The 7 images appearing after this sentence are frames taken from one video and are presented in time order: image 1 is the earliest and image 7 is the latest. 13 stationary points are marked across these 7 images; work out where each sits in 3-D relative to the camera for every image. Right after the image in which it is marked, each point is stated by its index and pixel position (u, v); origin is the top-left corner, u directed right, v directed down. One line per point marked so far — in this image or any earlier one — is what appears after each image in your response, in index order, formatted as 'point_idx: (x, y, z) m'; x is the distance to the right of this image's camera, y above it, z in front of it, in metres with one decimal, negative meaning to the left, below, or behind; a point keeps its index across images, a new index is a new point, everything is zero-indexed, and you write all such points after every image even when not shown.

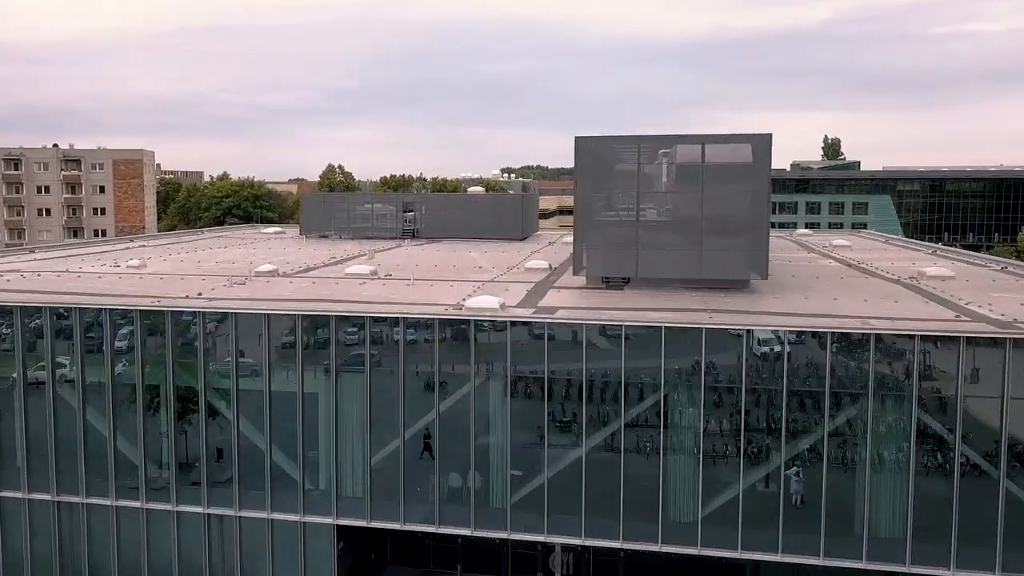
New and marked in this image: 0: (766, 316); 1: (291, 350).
0: (+3.8, -0.4, +16.0) m
1: (-3.5, -1.0, +16.8) m
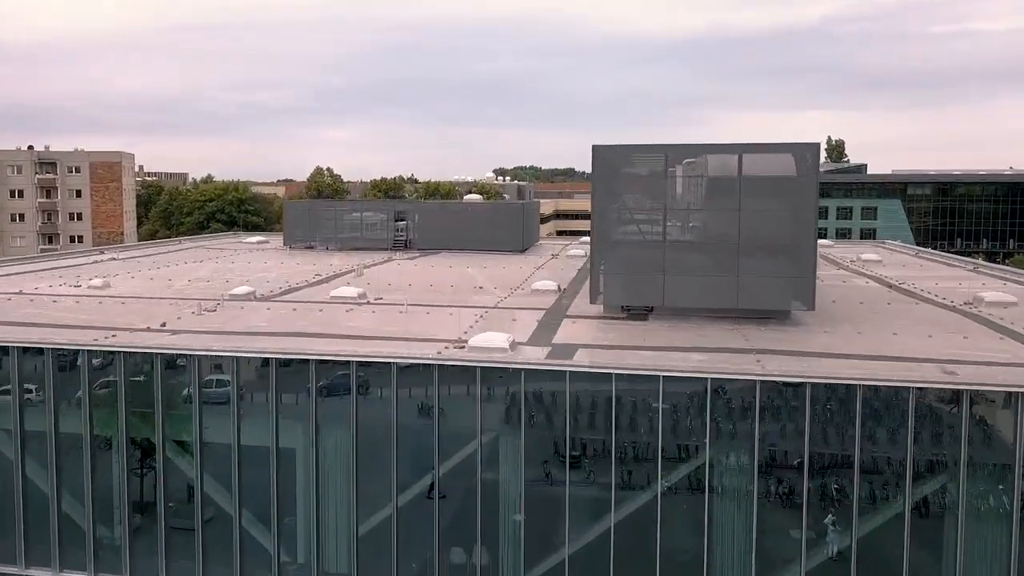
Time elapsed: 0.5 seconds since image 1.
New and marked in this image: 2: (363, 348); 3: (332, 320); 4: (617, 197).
0: (+4.0, -0.9, +13.5) m
1: (-3.3, -1.5, +14.3) m
2: (-2.1, -0.8, +14.7) m
3: (-3.0, -0.5, +17.9) m
4: (+1.7, +1.5, +17.2) m
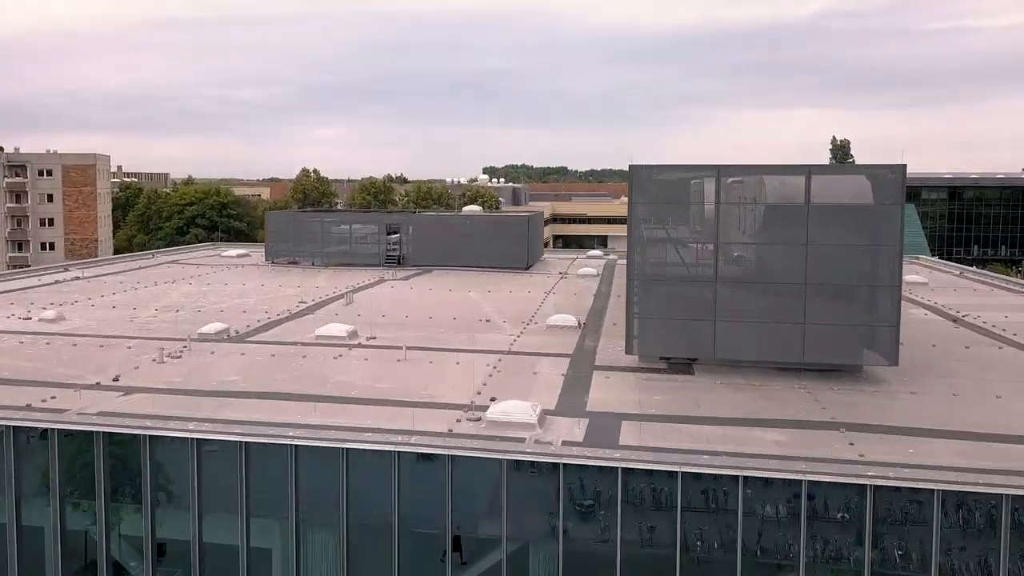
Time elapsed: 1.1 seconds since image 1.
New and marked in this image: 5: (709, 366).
0: (+4.3, -1.6, +10.8) m
1: (-3.0, -2.2, +11.5) m
2: (-1.8, -1.5, +11.9) m
3: (-2.8, -1.2, +15.0) m
4: (+2.0, +0.8, +14.4) m
5: (+2.7, -1.1, +14.8) m
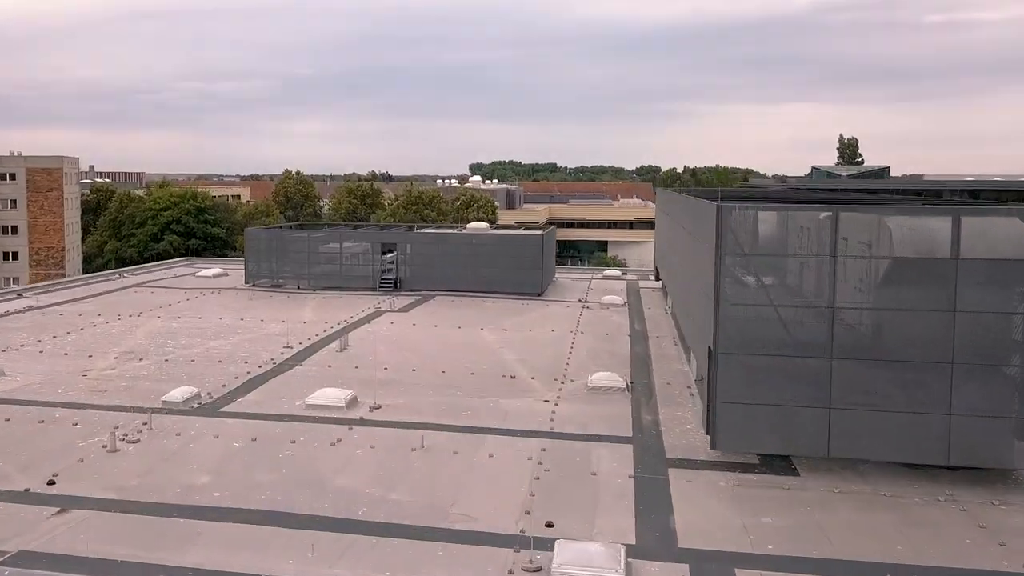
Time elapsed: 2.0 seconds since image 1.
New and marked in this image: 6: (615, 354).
0: (+4.9, -2.4, +7.6) m
1: (-2.4, -3.0, +8.1) m
2: (-1.2, -2.3, +8.6) m
3: (-2.2, -2.0, +11.7) m
4: (+2.5, 0.0, +11.2) m
5: (+3.3, -1.9, +11.6) m
6: (+1.8, -1.1, +18.3) m
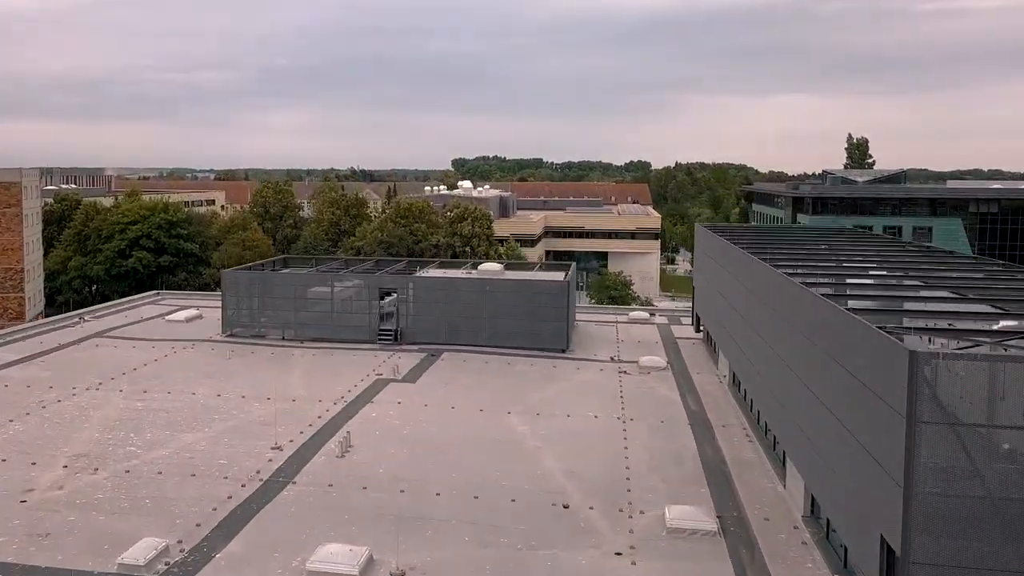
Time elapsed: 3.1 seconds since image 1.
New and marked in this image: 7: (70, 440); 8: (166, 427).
0: (+5.8, -3.8, +4.3) m
1: (-1.6, -4.5, +4.7) m
2: (-0.3, -3.7, +5.1) m
3: (-1.5, -3.4, +8.3) m
4: (+3.3, -1.3, +7.8) m
5: (+4.1, -3.2, +8.2) m
6: (+2.4, -2.4, +15.0) m
7: (-7.0, -2.3, +16.9) m
8: (-5.7, -2.2, +17.5) m
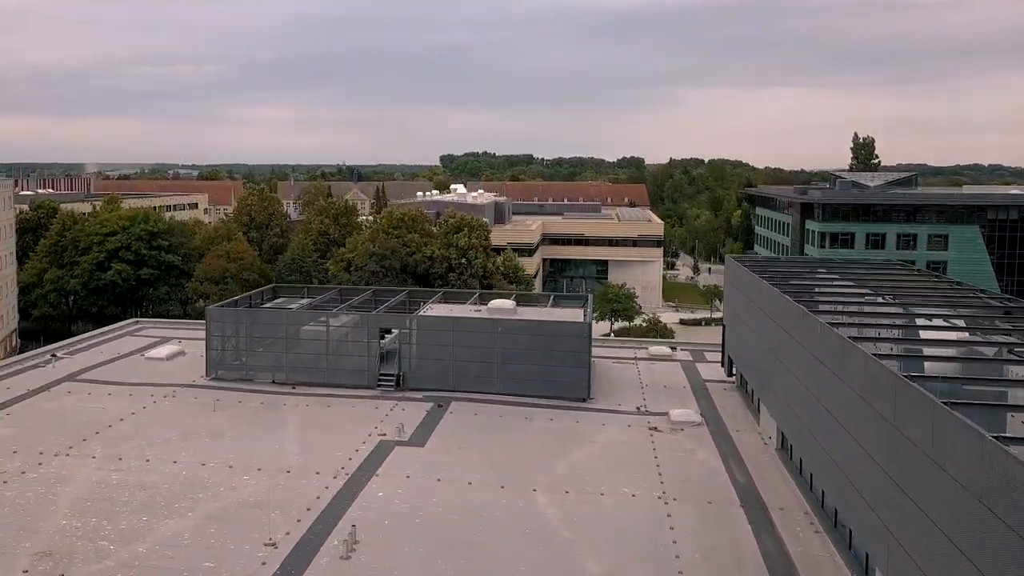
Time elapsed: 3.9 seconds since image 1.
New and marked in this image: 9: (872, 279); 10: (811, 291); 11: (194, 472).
0: (+6.3, -4.8, +2.3) m
1: (-1.0, -5.5, +2.6) m
2: (+0.2, -4.7, +3.1) m
3: (-1.0, -4.4, +6.2) m
4: (+3.8, -2.3, +5.8) m
5: (+4.6, -4.1, +6.2) m
6: (+2.8, -3.2, +12.9) m
7: (-6.6, -3.3, +14.7) m
8: (-5.3, -3.2, +15.3) m
9: (+6.3, +0.1, +18.7) m
10: (+5.2, -0.1, +18.2) m
11: (-5.1, -2.9, +17.0) m
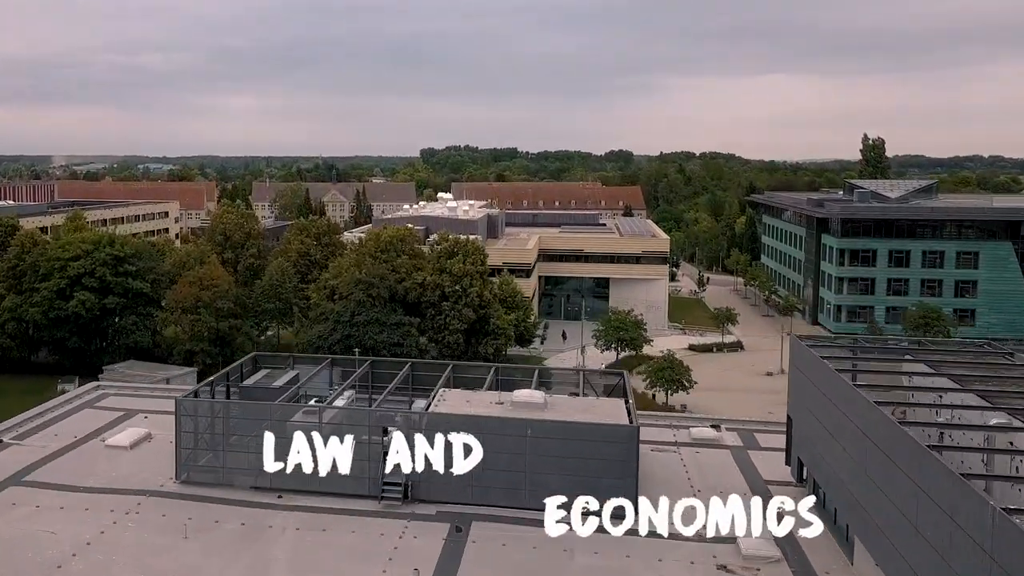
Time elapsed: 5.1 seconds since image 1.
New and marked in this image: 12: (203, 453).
0: (+7.3, -6.6, -0.9) m
1: (-0.1, -7.4, -0.7) m
2: (+1.2, -6.6, -0.2) m
3: (-0.1, -6.2, +2.8) m
4: (+4.6, -4.1, +2.5) m
5: (+5.4, -5.9, +3.0) m
6: (+3.5, -4.9, +9.6) m
7: (-6.0, -5.1, +11.2) m
8: (-4.7, -4.9, +11.8) m
9: (+6.9, -1.4, +15.4) m
10: (+5.7, -1.6, +14.9) m
11: (-4.5, -4.6, +13.5) m
12: (-5.7, -3.1, +19.3) m
